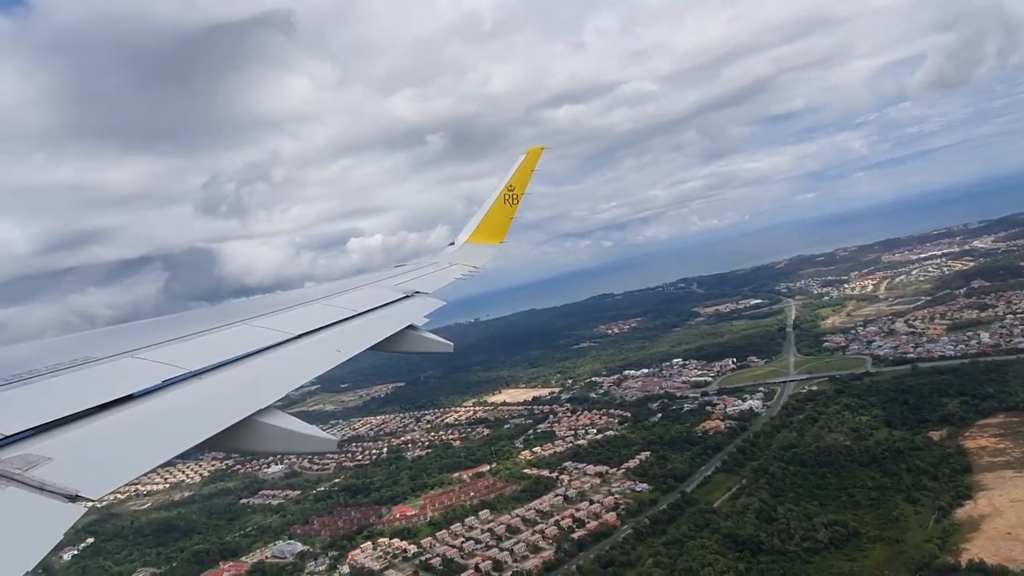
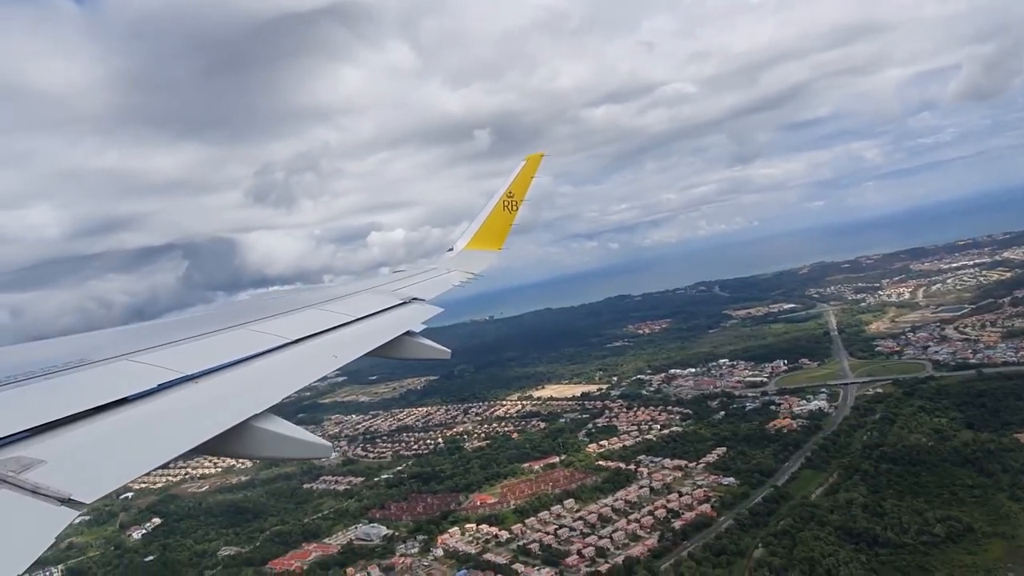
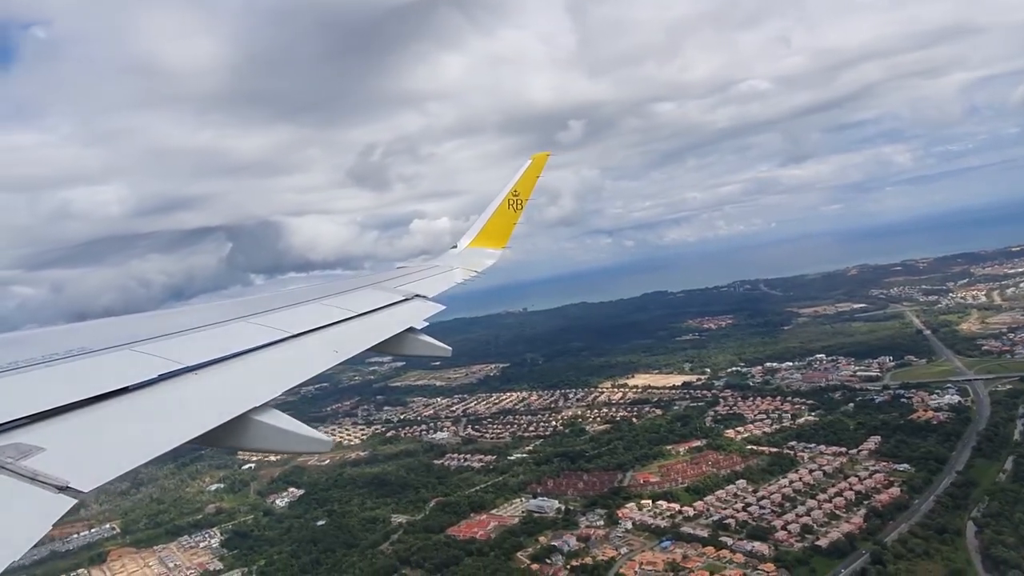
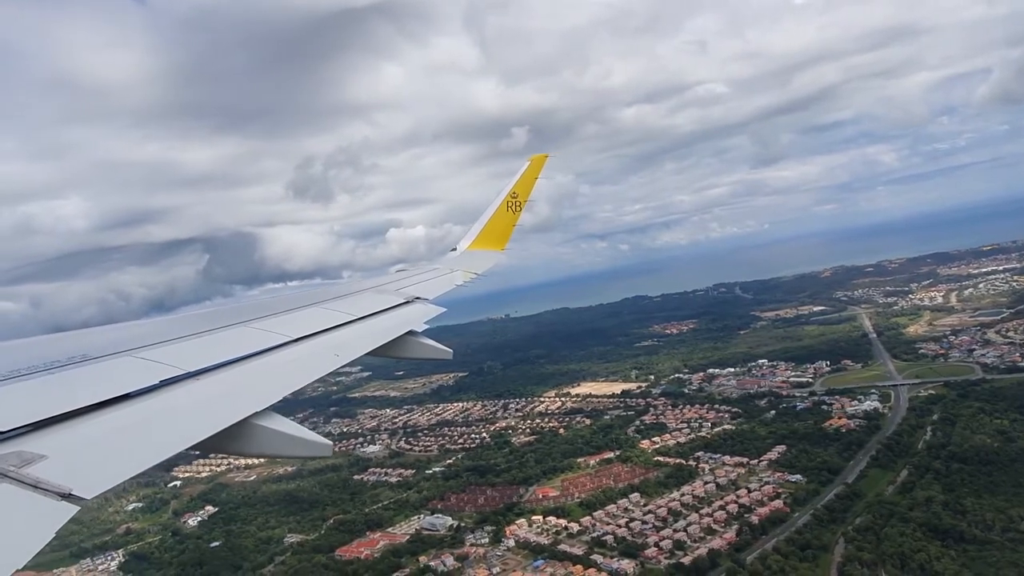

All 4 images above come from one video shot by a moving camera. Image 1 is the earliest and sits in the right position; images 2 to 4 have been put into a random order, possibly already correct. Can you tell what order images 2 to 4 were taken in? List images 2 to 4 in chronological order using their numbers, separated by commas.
2, 4, 3
